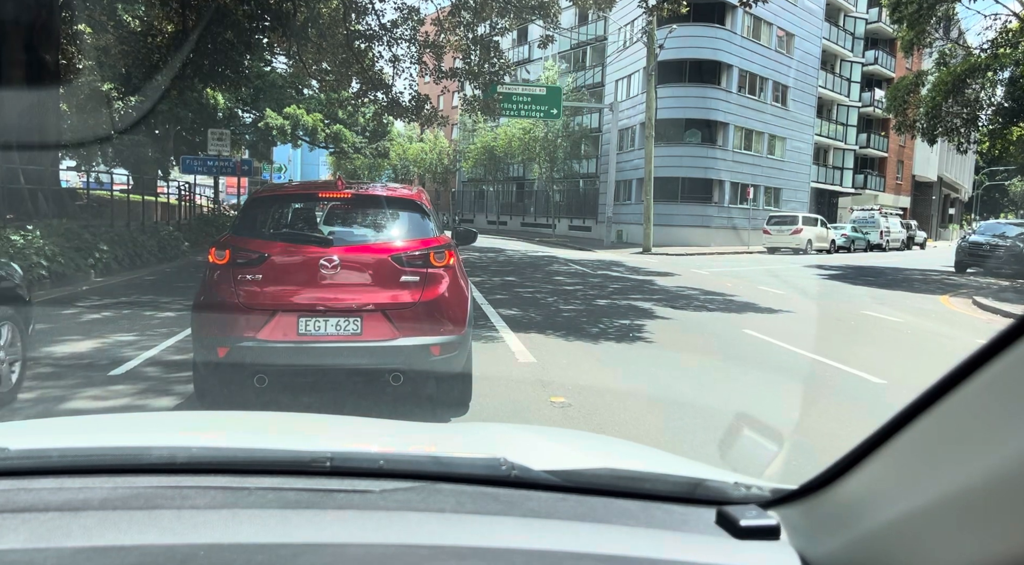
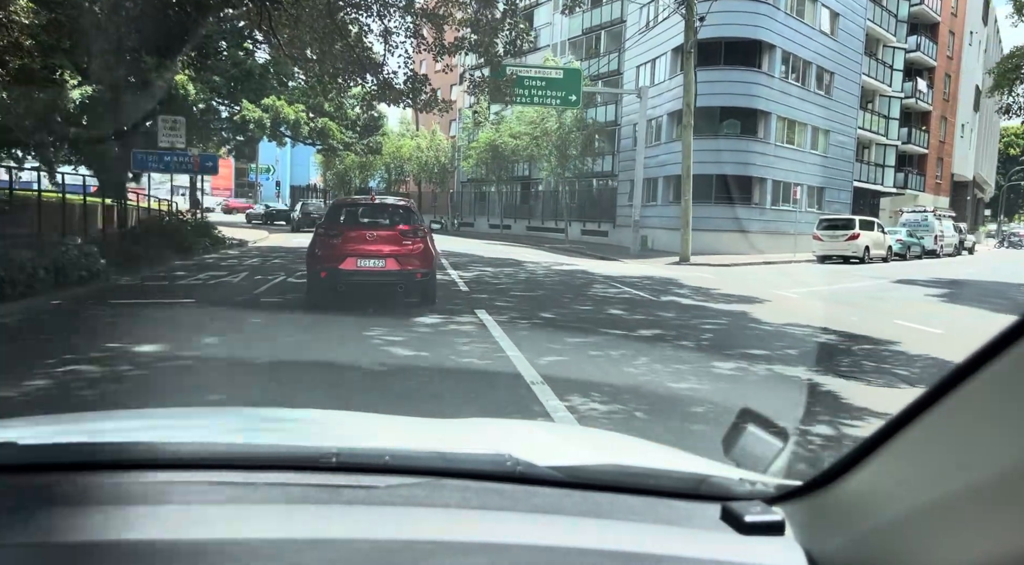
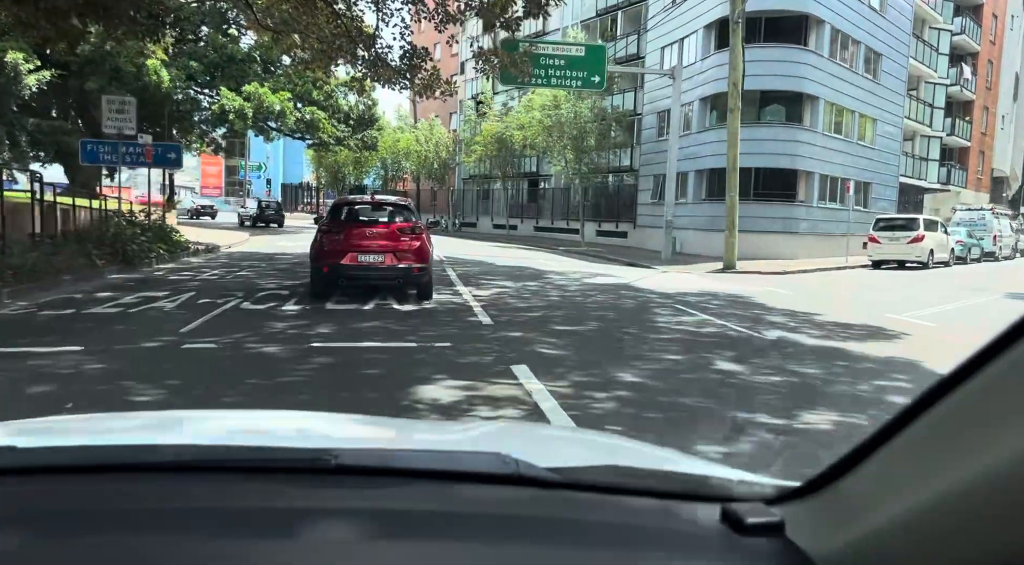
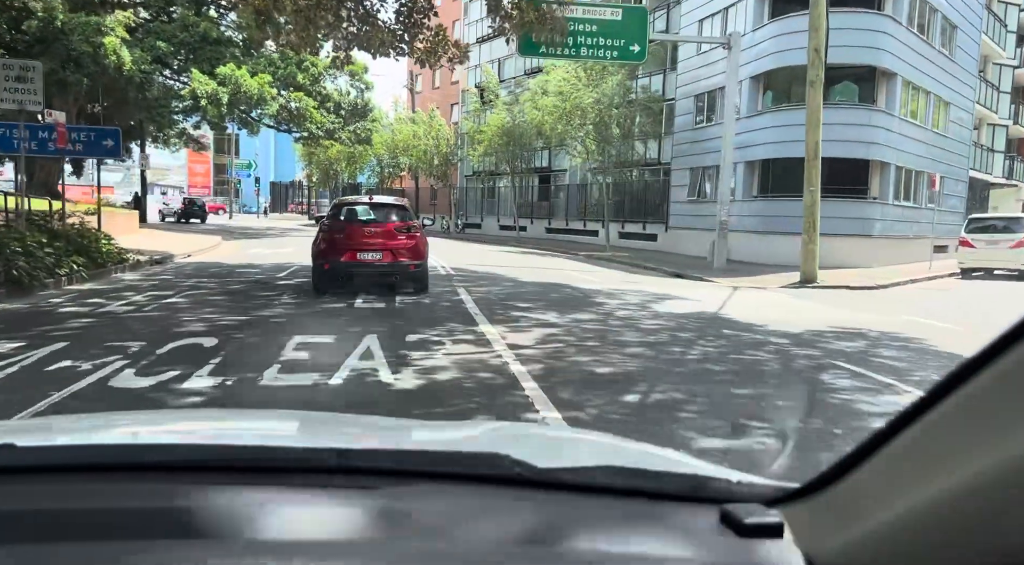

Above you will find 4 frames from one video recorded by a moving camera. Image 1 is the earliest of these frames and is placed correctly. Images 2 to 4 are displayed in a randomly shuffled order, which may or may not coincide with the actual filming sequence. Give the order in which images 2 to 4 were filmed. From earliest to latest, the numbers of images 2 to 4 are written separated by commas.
2, 3, 4
